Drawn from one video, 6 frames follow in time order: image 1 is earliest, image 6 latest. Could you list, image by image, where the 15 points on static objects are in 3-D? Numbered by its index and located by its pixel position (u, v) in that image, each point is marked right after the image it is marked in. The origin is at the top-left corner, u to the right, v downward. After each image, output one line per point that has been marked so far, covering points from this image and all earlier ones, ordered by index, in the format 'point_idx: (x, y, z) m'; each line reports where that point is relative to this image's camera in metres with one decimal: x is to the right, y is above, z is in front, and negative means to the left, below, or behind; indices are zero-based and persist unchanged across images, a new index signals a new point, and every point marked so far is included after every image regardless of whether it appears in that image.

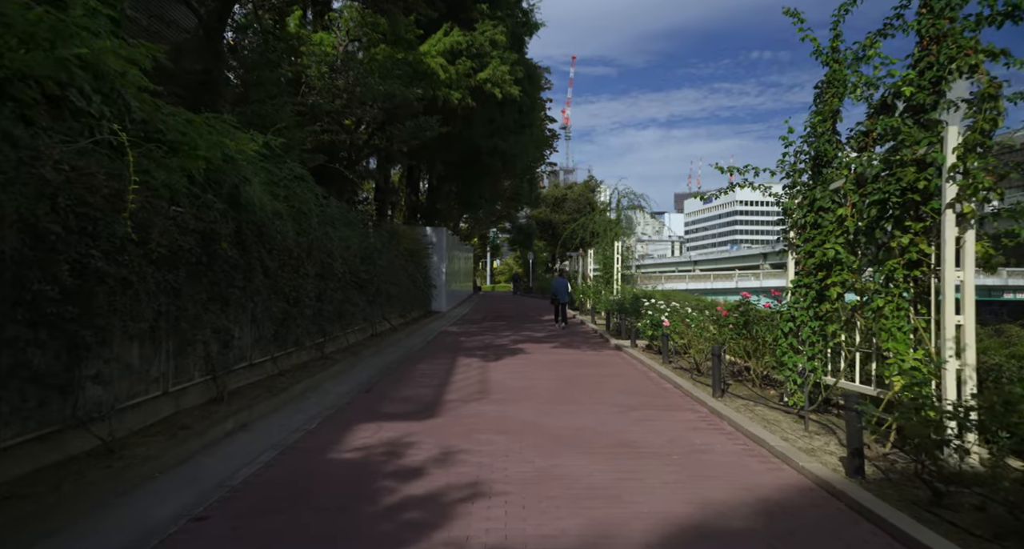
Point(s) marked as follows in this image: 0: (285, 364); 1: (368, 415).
0: (-3.9, -1.5, +10.3) m
1: (-1.9, -1.8, +7.8) m
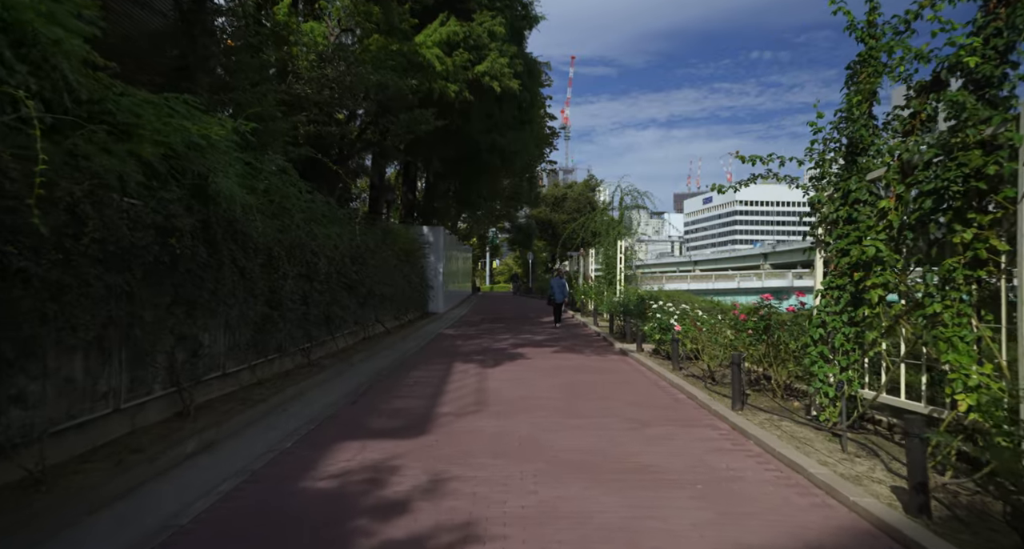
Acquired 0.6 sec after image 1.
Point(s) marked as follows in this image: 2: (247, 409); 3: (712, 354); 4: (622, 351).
0: (-3.9, -1.6, +9.5) m
1: (-1.9, -1.8, +7.0) m
2: (-3.2, -1.6, +7.3) m
3: (+3.3, -1.3, +9.8) m
4: (+2.6, -1.8, +14.3) m
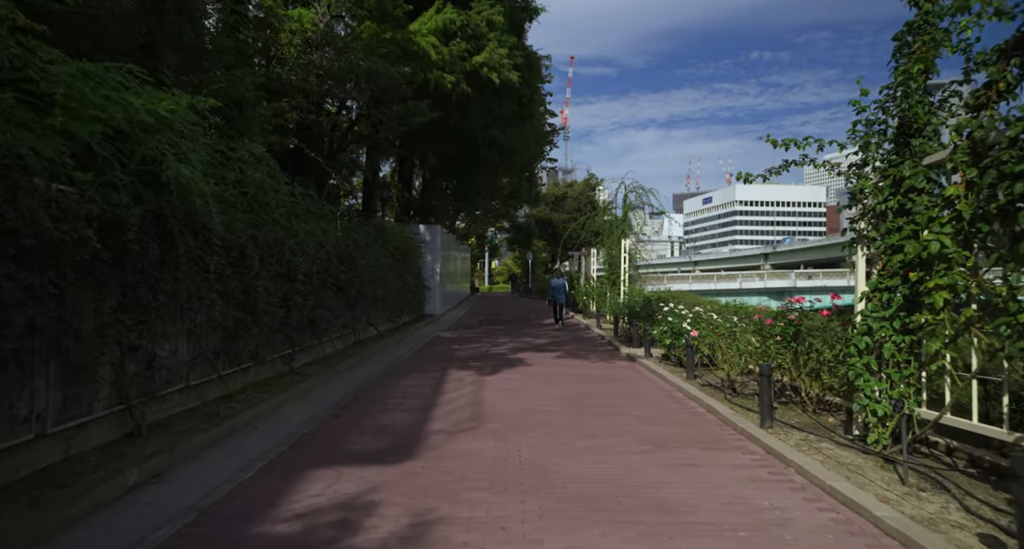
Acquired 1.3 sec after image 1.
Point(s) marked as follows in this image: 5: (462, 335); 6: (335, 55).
0: (-3.9, -1.6, +8.6) m
1: (-1.9, -1.8, +6.1) m
2: (-3.2, -1.6, +6.4) m
3: (+3.2, -1.3, +8.9) m
4: (+2.6, -1.8, +13.4) m
5: (-1.6, -1.9, +19.2) m
6: (-4.0, +4.9, +13.4) m
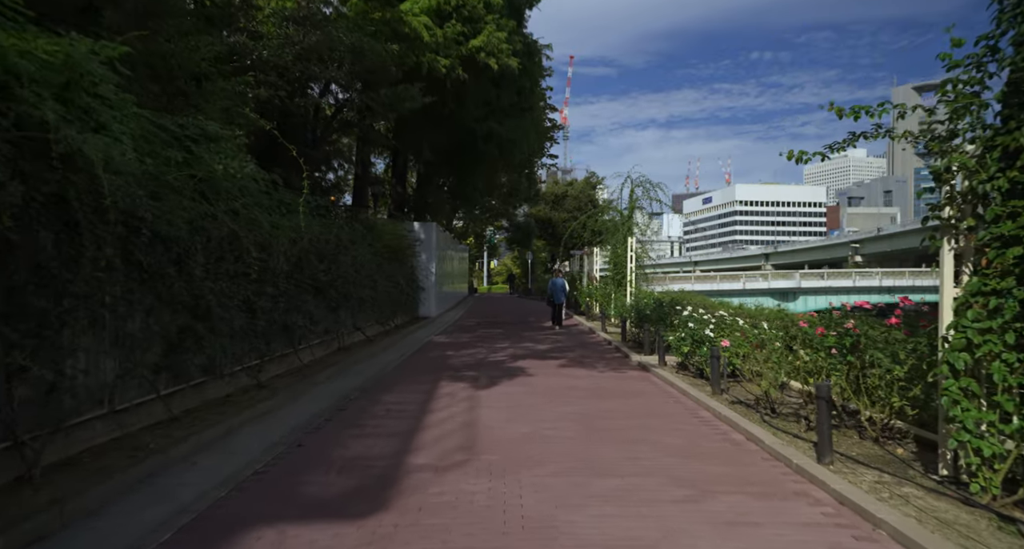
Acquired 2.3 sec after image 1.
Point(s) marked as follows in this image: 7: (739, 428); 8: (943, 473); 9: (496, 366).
0: (-3.9, -1.5, +7.3) m
1: (-1.9, -1.8, +4.8) m
2: (-3.2, -1.6, +5.1) m
3: (+3.2, -1.3, +7.6) m
4: (+2.6, -1.8, +12.1) m
5: (-1.6, -1.9, +17.9) m
6: (-4.0, +4.9, +12.1) m
7: (+2.6, -1.7, +6.8) m
8: (+3.6, -1.7, +5.1) m
9: (-0.3, -1.9, +12.4) m
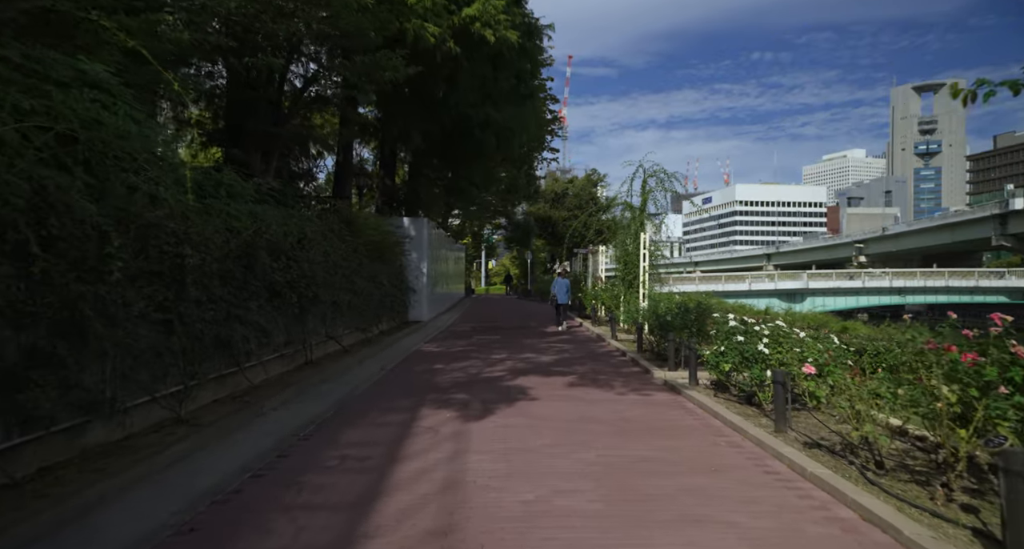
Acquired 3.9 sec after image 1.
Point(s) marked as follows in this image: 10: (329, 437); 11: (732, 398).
0: (-3.9, -1.5, +5.2) m
1: (-1.9, -1.8, +2.7) m
2: (-3.2, -1.6, +3.0) m
3: (+3.2, -1.3, +5.5) m
4: (+2.6, -1.8, +10.0) m
5: (-1.7, -1.9, +15.7) m
6: (-4.0, +4.9, +10.0) m
7: (+2.6, -1.7, +4.7) m
8: (+3.6, -1.6, +2.9) m
9: (-0.4, -1.9, +10.3) m
10: (-2.1, -1.9, +6.9) m
11: (+3.2, -1.8, +8.7) m
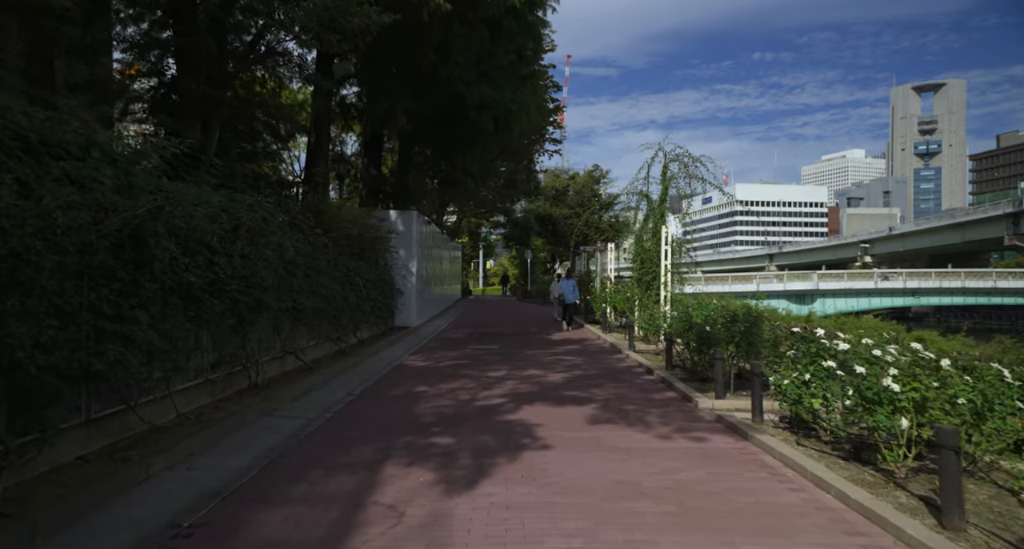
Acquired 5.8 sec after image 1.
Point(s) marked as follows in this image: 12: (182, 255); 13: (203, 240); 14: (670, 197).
0: (-3.9, -1.5, +2.6) m
1: (-1.8, -1.8, +0.2) m
2: (-3.2, -1.6, +0.5) m
3: (+3.3, -1.2, +3.0) m
4: (+2.6, -1.8, +7.4) m
5: (-1.6, -1.9, +13.2) m
6: (-4.0, +4.9, +7.5) m
7: (+2.6, -1.7, +2.2) m
8: (+3.7, -1.6, +0.4) m
9: (-0.3, -1.9, +7.8) m
10: (-2.1, -1.8, +4.4) m
11: (+3.2, -1.8, +6.1) m
12: (-3.6, +0.2, +6.7) m
13: (-3.6, +0.5, +7.2) m
14: (+4.6, +2.2, +17.4) m
